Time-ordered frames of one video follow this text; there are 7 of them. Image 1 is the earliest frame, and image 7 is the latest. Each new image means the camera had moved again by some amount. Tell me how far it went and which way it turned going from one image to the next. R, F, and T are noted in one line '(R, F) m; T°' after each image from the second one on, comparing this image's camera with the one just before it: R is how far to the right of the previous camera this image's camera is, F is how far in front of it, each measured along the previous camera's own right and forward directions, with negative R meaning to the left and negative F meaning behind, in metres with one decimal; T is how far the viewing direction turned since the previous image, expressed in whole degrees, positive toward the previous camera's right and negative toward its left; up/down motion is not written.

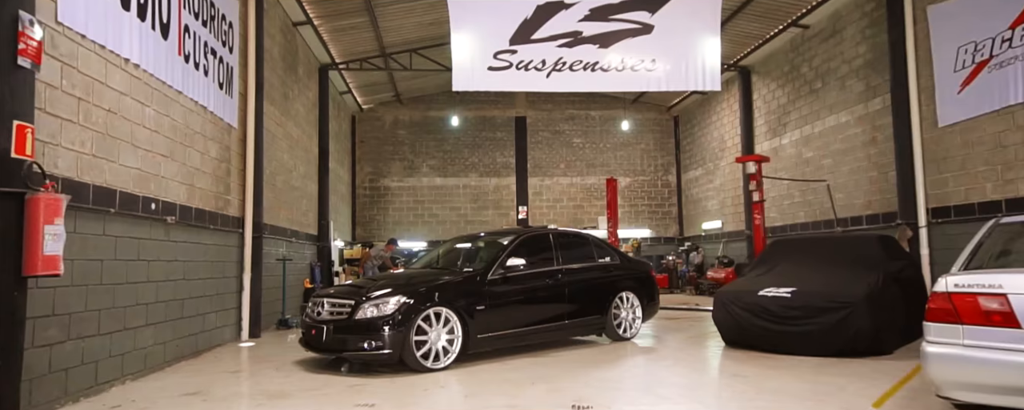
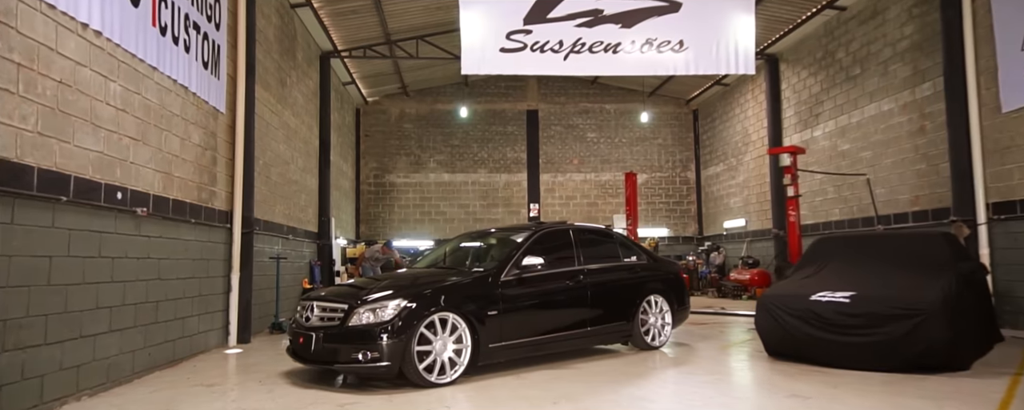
(-0.1, +0.7) m; -1°
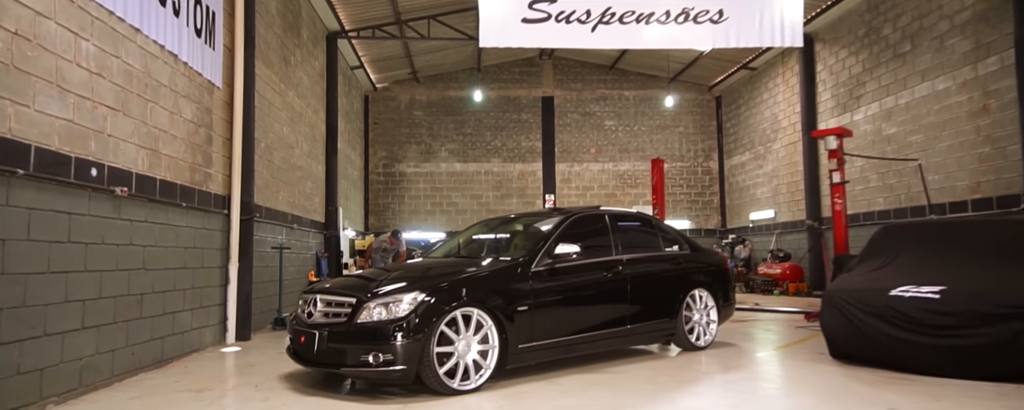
(-0.2, +0.7) m; -1°
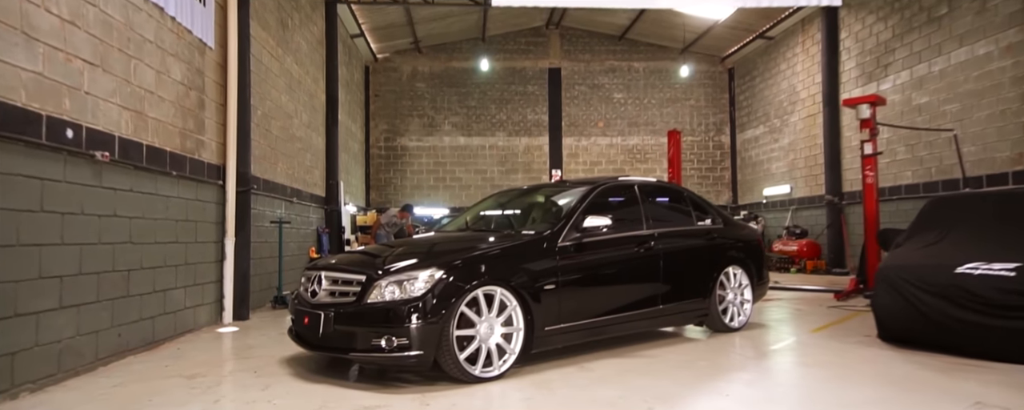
(-0.2, +0.4) m; 0°
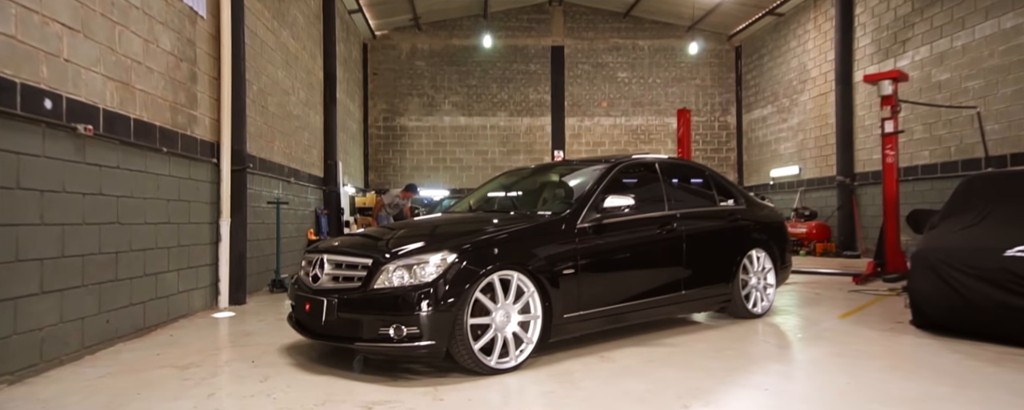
(-0.1, +0.3) m; 0°
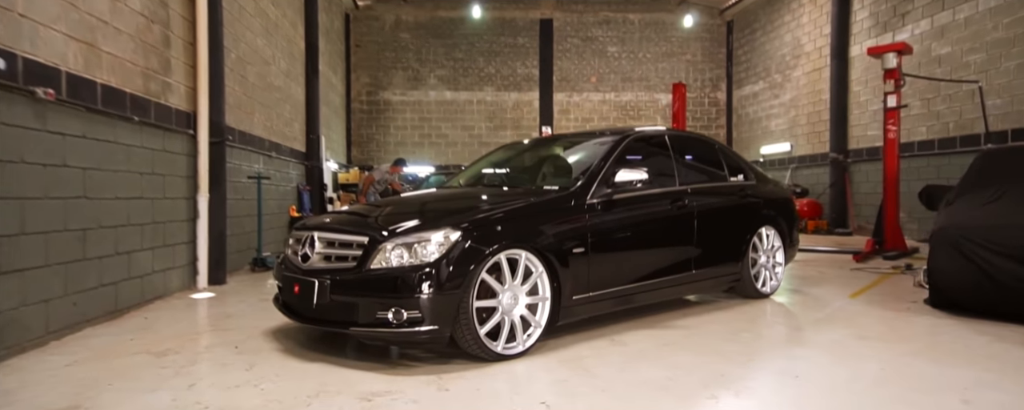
(-0.1, +0.3) m; +2°
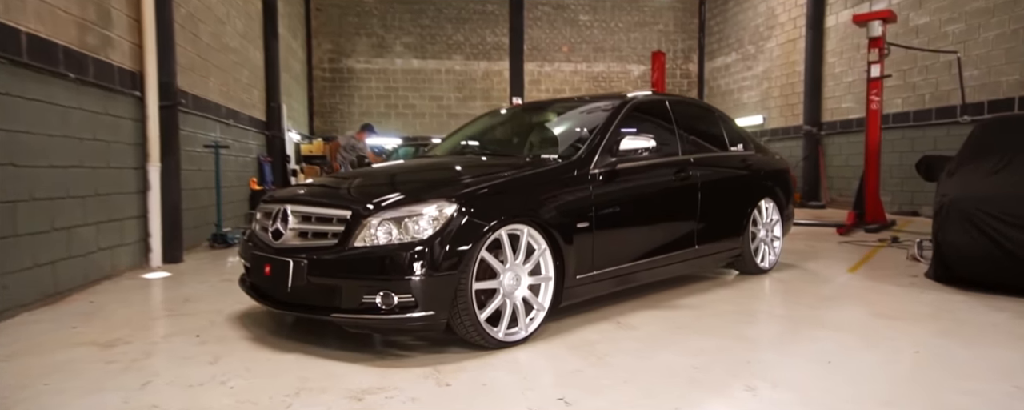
(-0.2, +0.3) m; +4°
